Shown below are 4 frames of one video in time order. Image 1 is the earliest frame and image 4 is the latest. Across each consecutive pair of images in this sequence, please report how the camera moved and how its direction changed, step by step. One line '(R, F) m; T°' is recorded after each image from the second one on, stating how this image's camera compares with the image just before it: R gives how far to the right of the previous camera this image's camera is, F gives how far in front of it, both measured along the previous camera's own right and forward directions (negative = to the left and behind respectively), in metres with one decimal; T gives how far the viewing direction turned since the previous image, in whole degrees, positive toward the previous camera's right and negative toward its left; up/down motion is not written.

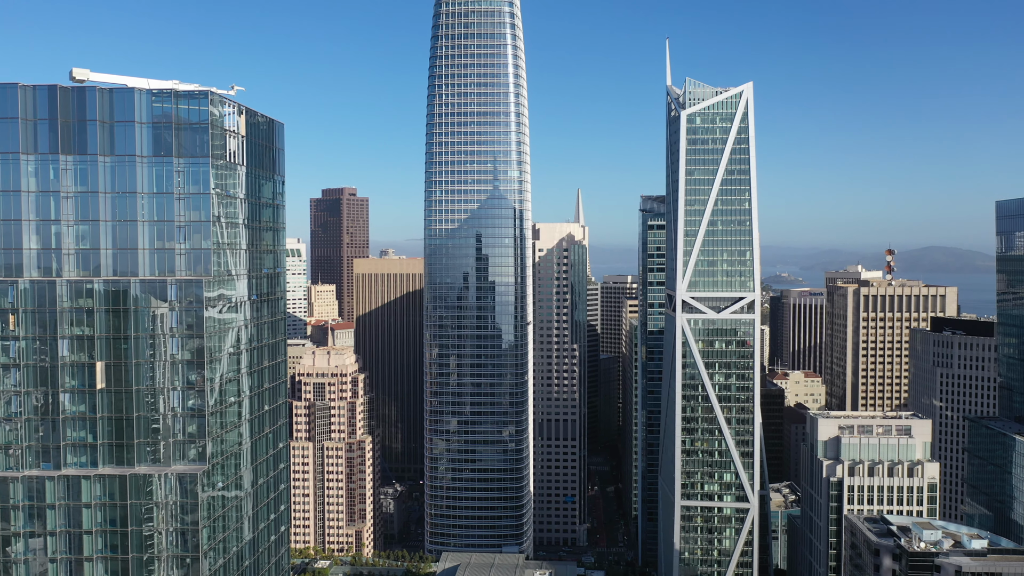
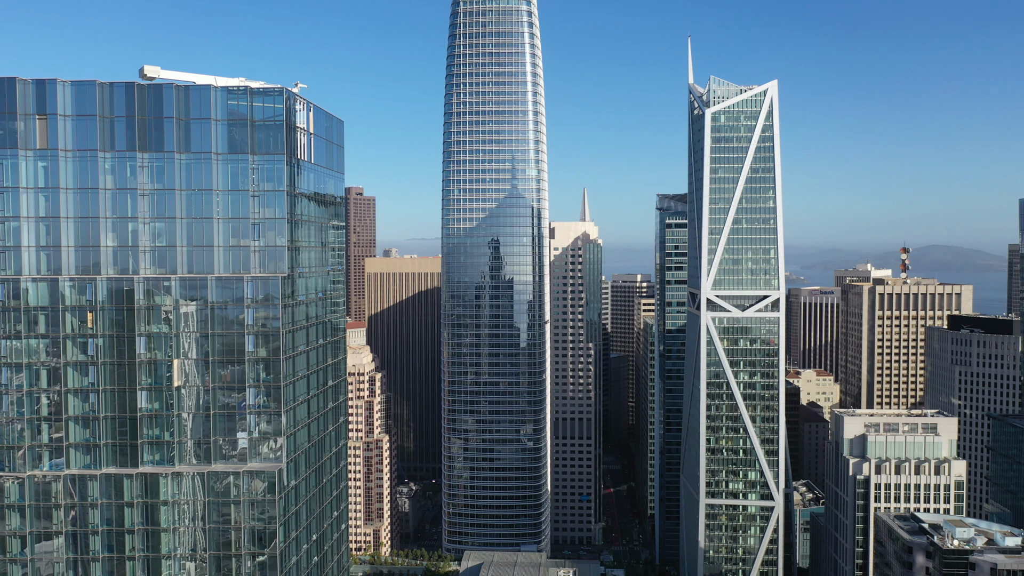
(-5.2, 0.0) m; 0°
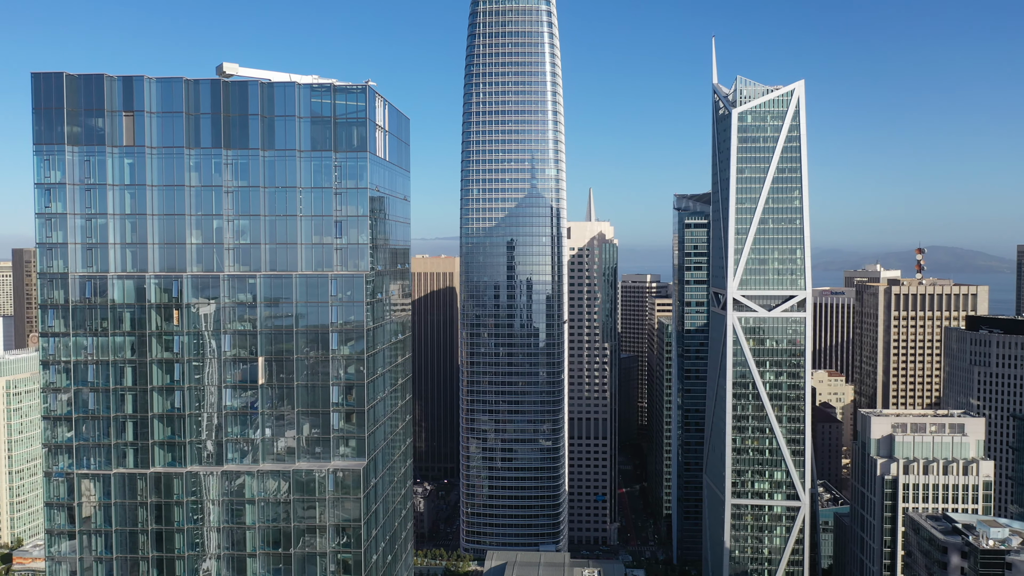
(-5.9, +0.1) m; 0°
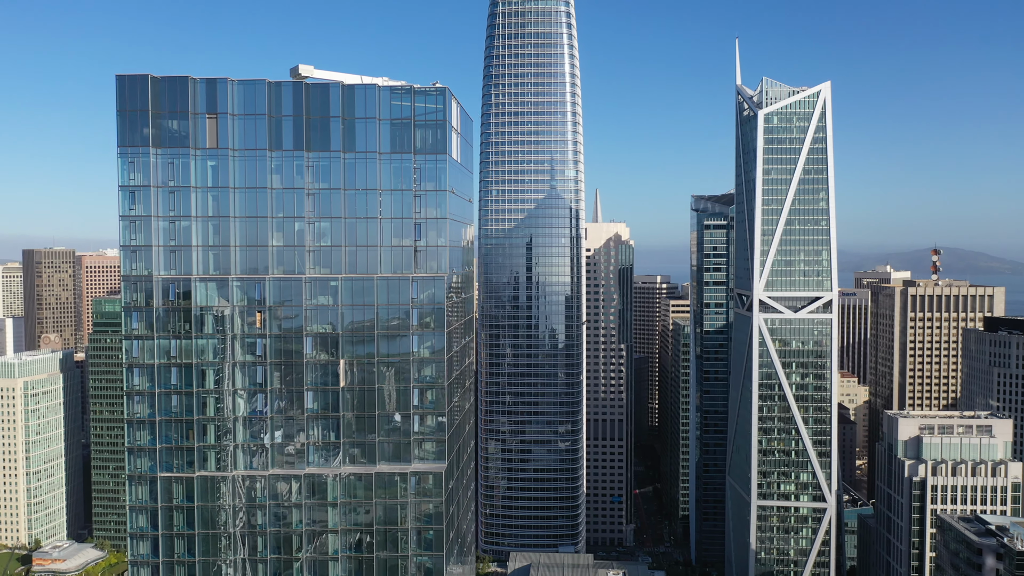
(-5.5, +0.1) m; 0°
